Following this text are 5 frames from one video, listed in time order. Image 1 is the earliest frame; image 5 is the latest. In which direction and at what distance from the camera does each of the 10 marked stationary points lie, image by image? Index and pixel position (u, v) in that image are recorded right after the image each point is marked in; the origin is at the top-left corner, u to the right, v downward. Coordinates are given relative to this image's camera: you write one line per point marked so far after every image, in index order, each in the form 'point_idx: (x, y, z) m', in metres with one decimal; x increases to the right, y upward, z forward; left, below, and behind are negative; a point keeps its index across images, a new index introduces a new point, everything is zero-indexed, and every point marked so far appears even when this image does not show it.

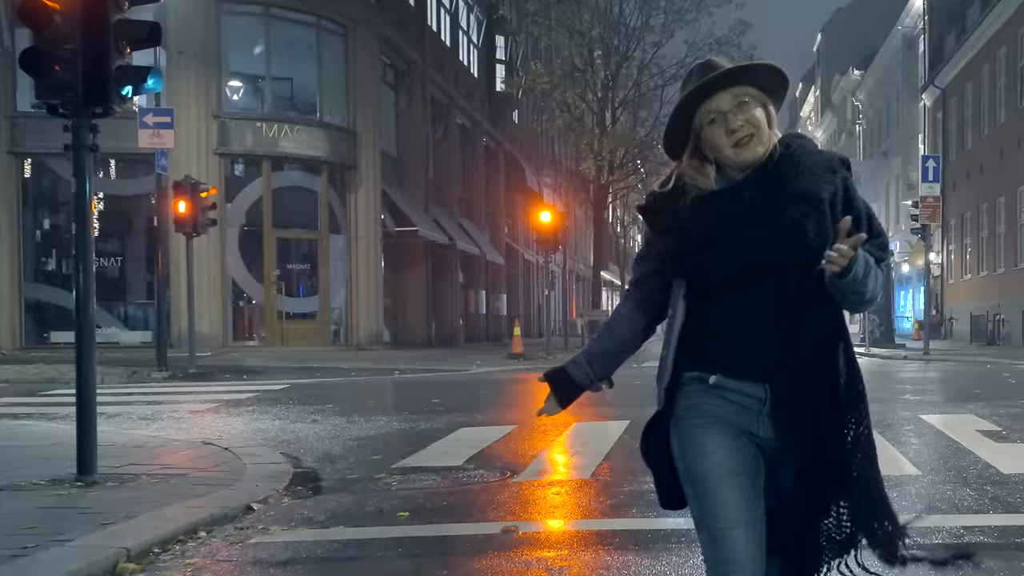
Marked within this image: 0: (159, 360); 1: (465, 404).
0: (-5.9, -1.2, +17.7) m
1: (-0.7, -1.6, +14.7) m
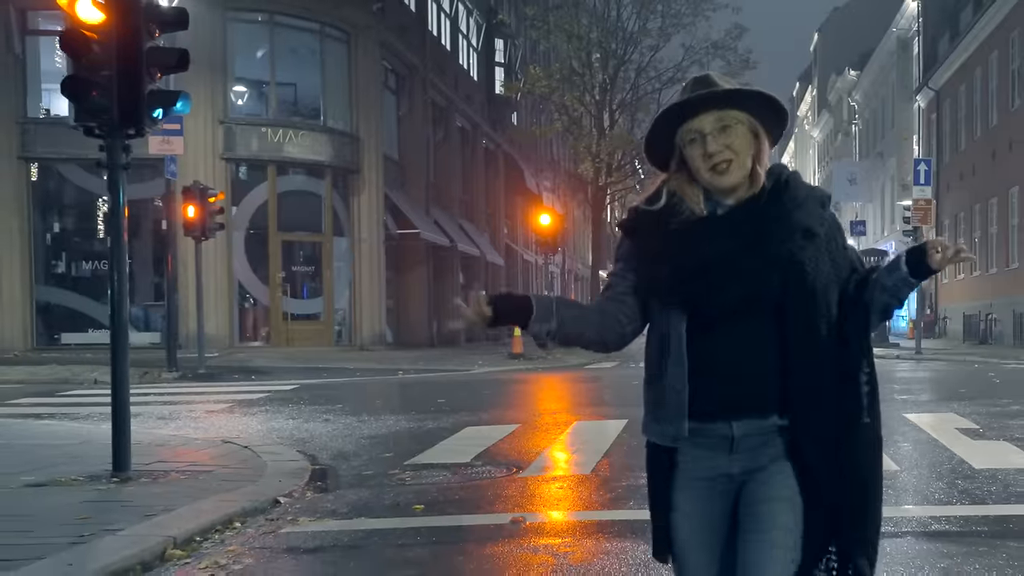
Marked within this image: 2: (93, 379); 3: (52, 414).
0: (-5.9, -1.2, +18.2) m
1: (-0.7, -1.7, +15.2) m
2: (-6.5, -1.4, +16.4) m
3: (-5.1, -1.4, +11.8) m
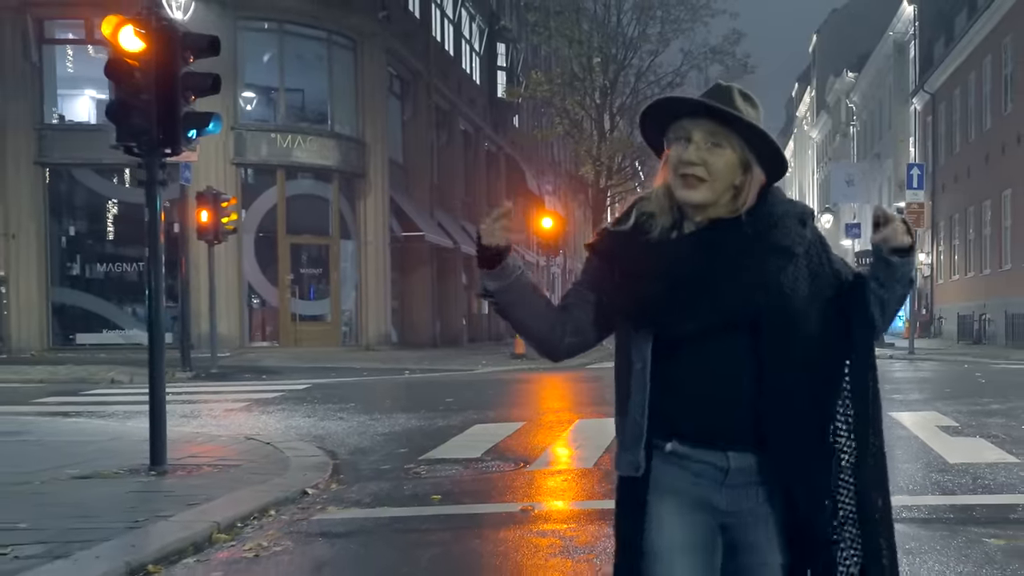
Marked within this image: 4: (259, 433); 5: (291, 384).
0: (-5.8, -1.3, +18.8) m
1: (-0.6, -1.7, +15.8) m
2: (-6.5, -1.5, +17.0) m
3: (-5.0, -1.4, +12.4) m
4: (-2.7, -1.6, +11.2) m
5: (-3.6, -1.6, +17.5) m
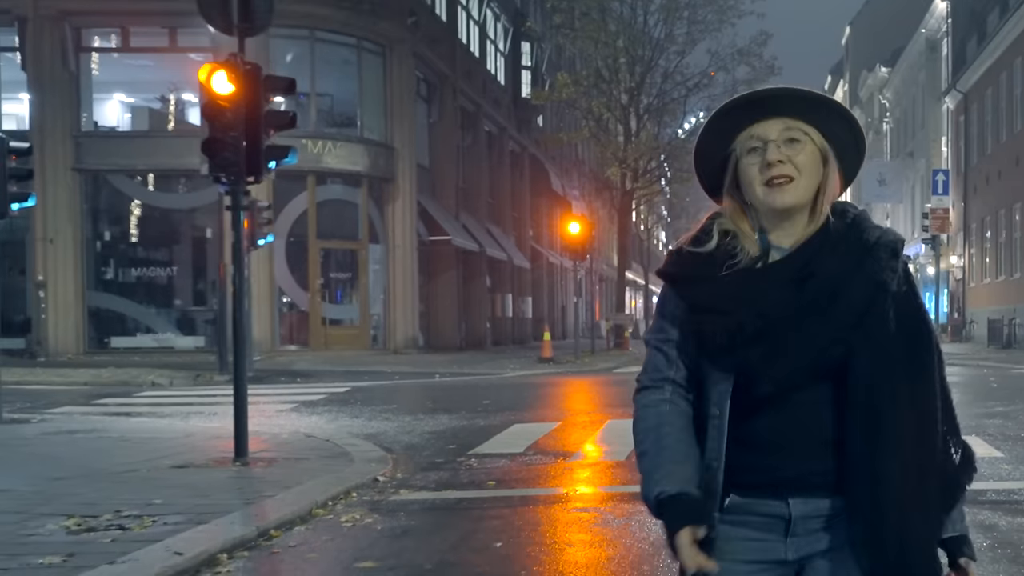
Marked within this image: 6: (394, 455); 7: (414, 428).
0: (-5.2, -1.4, +19.1) m
1: (0.0, -1.8, +16.0) m
2: (-5.9, -1.5, +17.3) m
3: (-4.5, -1.5, +12.7) m
4: (-2.1, -1.6, +11.5) m
5: (-3.0, -1.7, +17.8) m
6: (-1.4, -1.8, +12.0) m
7: (-1.3, -1.8, +13.8) m
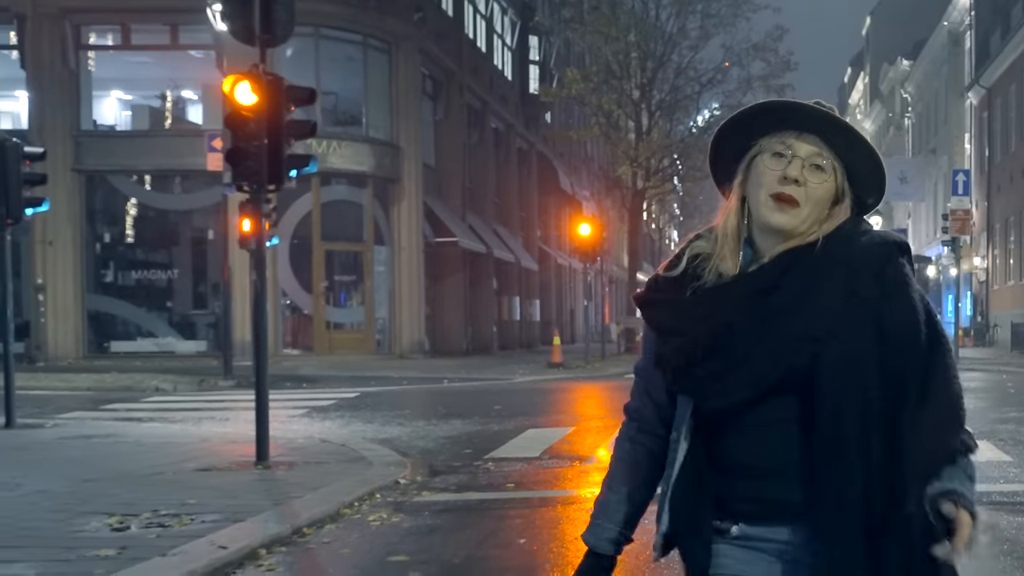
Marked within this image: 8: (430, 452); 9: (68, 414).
0: (-5.0, -1.4, +18.5) m
1: (+0.2, -1.8, +15.5) m
2: (-5.6, -1.6, +16.7) m
3: (-4.2, -1.5, +12.1) m
4: (-1.8, -1.6, +10.9) m
5: (-2.8, -1.7, +17.2) m
6: (-1.1, -1.8, +11.4) m
7: (-1.1, -1.8, +13.3) m
8: (-0.9, -1.8, +12.0) m
9: (-5.0, -1.4, +12.1) m
